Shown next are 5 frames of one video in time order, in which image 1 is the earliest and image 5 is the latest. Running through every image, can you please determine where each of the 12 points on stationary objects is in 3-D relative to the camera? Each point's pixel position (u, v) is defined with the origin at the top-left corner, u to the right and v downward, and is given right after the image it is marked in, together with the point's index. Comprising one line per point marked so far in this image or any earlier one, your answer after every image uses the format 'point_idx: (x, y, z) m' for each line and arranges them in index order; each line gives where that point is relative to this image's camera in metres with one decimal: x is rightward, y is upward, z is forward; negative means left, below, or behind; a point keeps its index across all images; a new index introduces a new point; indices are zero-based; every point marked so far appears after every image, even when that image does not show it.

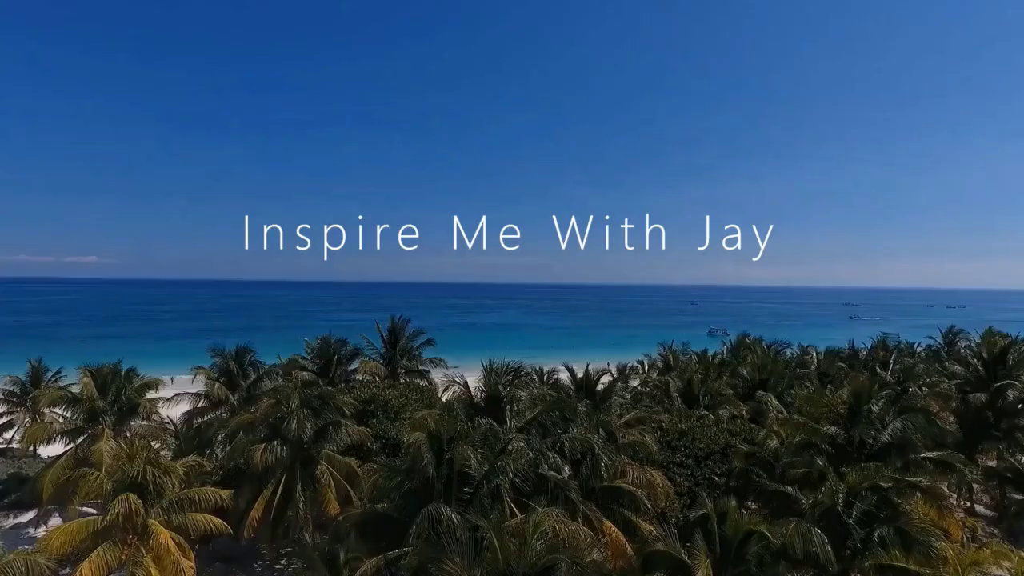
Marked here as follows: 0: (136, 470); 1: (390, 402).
0: (-7.8, -3.8, +11.4) m
1: (-3.8, -3.5, +16.8) m
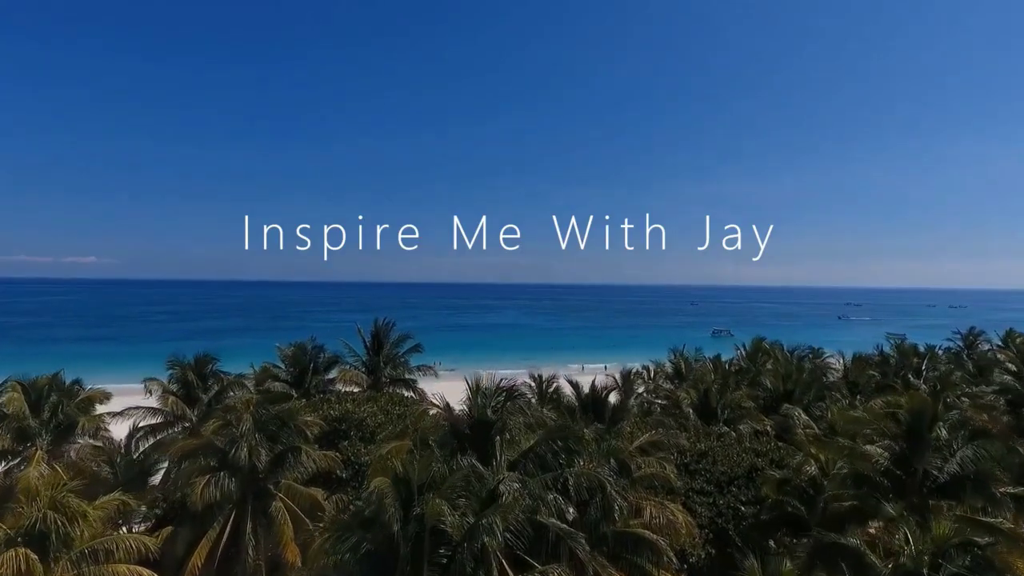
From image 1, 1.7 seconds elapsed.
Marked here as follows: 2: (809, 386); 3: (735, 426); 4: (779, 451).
0: (-8.0, -3.8, +9.2) m
1: (-3.9, -3.5, +14.6) m
2: (+10.7, -3.5, +19.8) m
3: (+7.4, -4.6, +18.2) m
4: (+7.9, -4.8, +16.4) m
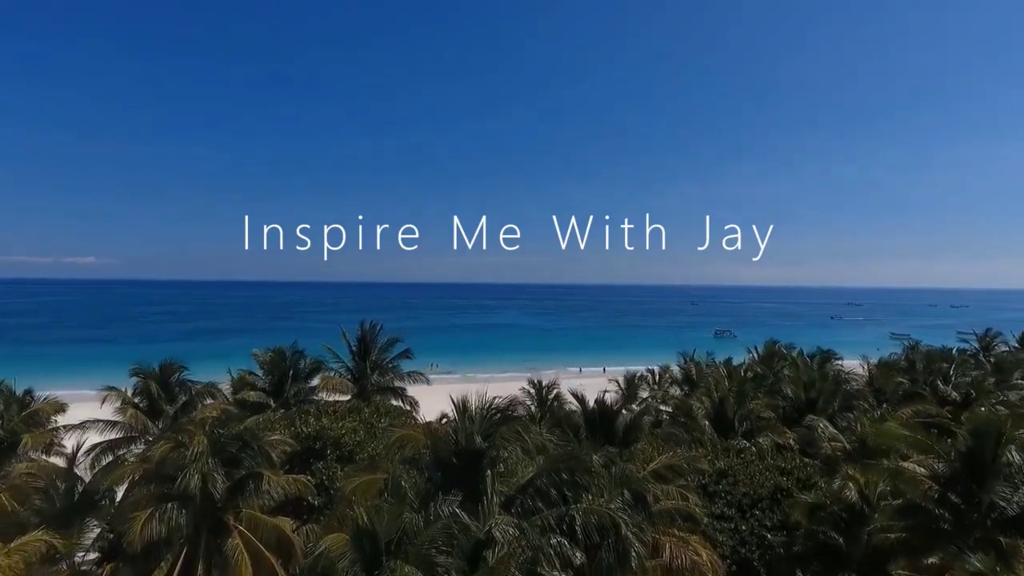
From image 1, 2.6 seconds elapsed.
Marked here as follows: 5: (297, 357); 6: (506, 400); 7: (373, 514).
0: (-8.0, -3.8, +7.6) m
1: (-4.0, -3.5, +12.9) m
2: (+10.7, -3.5, +18.2) m
3: (+7.3, -4.6, +16.6) m
4: (+7.8, -4.8, +14.7) m
5: (-7.5, -2.4, +19.1) m
6: (-0.1, -2.0, +9.8) m
7: (-1.6, -2.7, +6.5) m
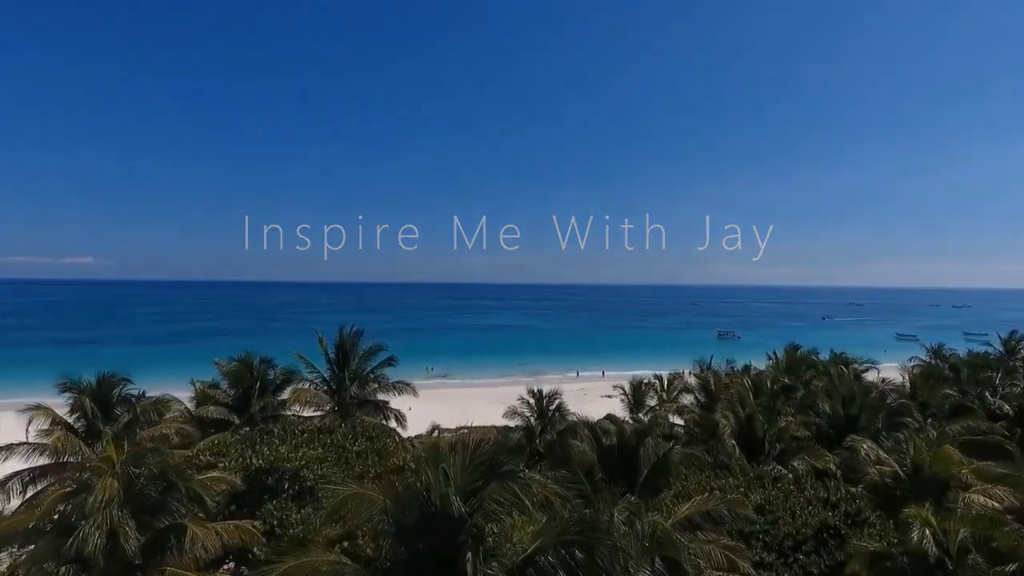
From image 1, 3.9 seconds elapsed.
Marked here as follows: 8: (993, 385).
0: (-8.1, -3.8, +5.3) m
1: (-4.1, -3.6, +10.7) m
2: (+10.6, -3.6, +15.9) m
3: (+7.2, -4.6, +14.4) m
4: (+7.7, -4.8, +12.5) m
5: (-7.5, -2.4, +16.9) m
6: (-0.2, -2.0, +7.6) m
7: (-1.7, -2.7, +4.3) m
8: (+17.3, -3.5, +19.6) m
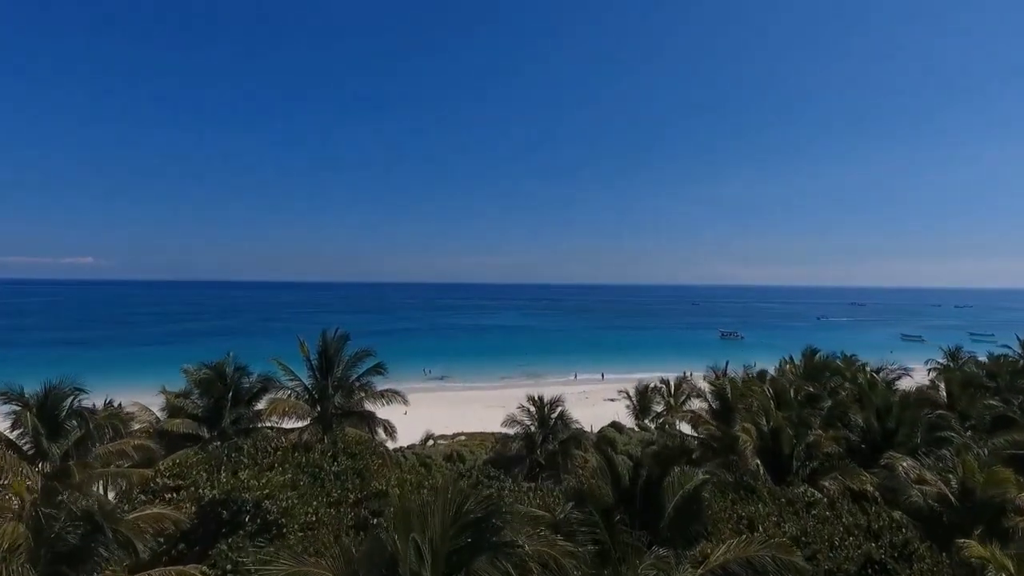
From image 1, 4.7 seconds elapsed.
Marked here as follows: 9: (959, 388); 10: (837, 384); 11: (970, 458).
0: (-8.1, -3.8, +3.8) m
1: (-4.1, -3.5, +9.2) m
2: (+10.6, -3.5, +14.4) m
3: (+7.2, -4.6, +12.8) m
4: (+7.7, -4.8, +10.9) m
5: (-7.6, -2.4, +15.3) m
6: (-0.2, -2.0, +6.0) m
7: (-1.7, -2.7, +2.8) m
8: (+17.3, -3.5, +18.1) m
9: (+14.8, -3.1, +18.5) m
10: (+10.7, -3.1, +18.2) m
11: (+10.7, -3.9, +12.8) m
